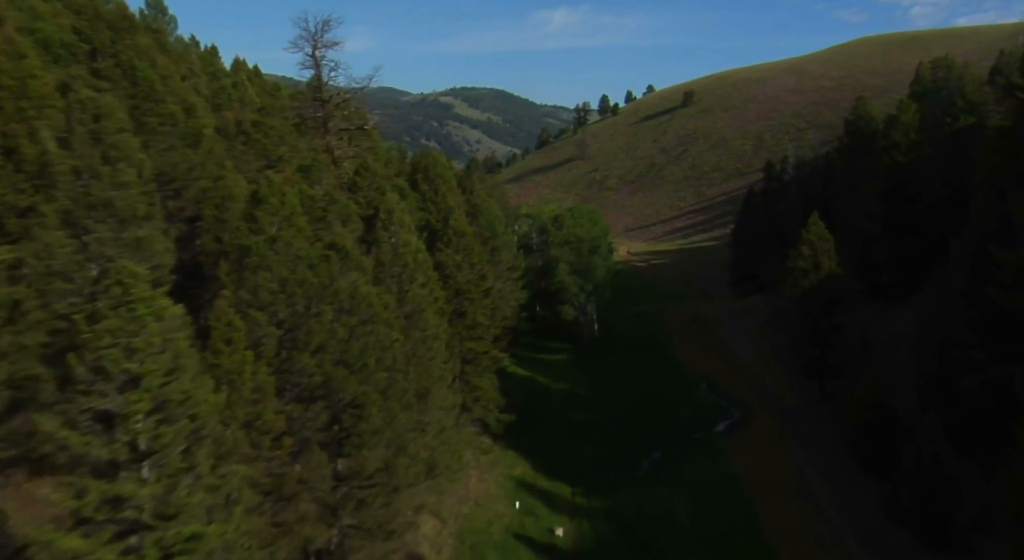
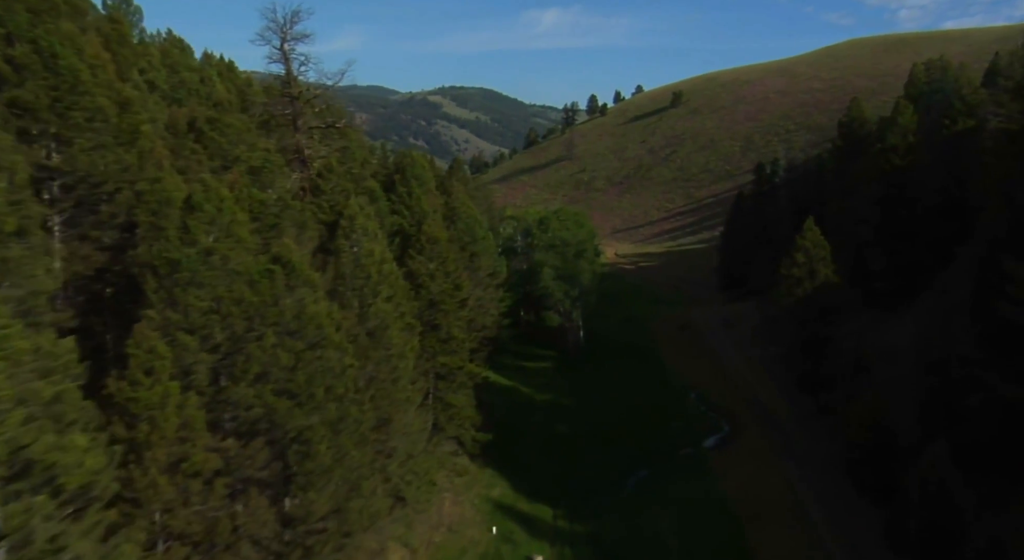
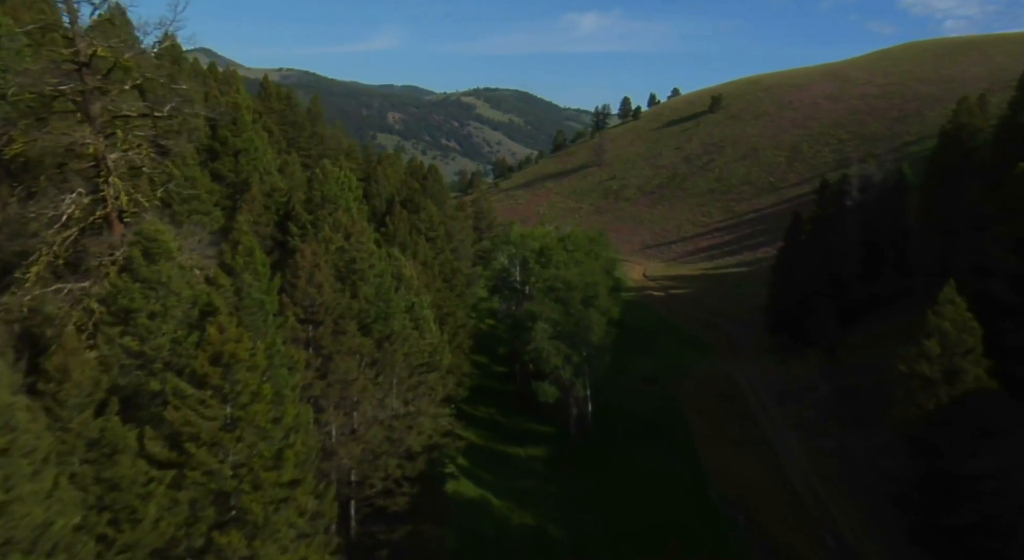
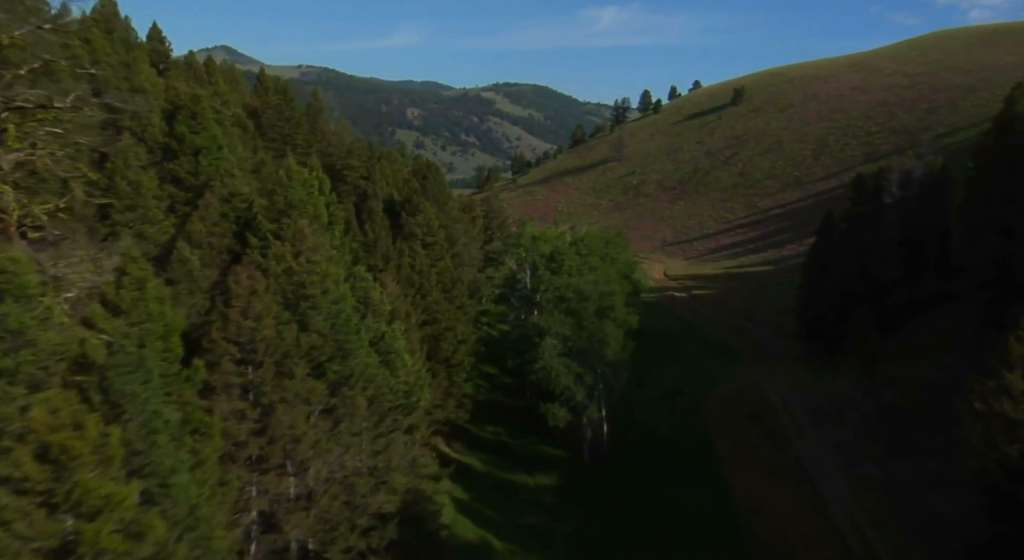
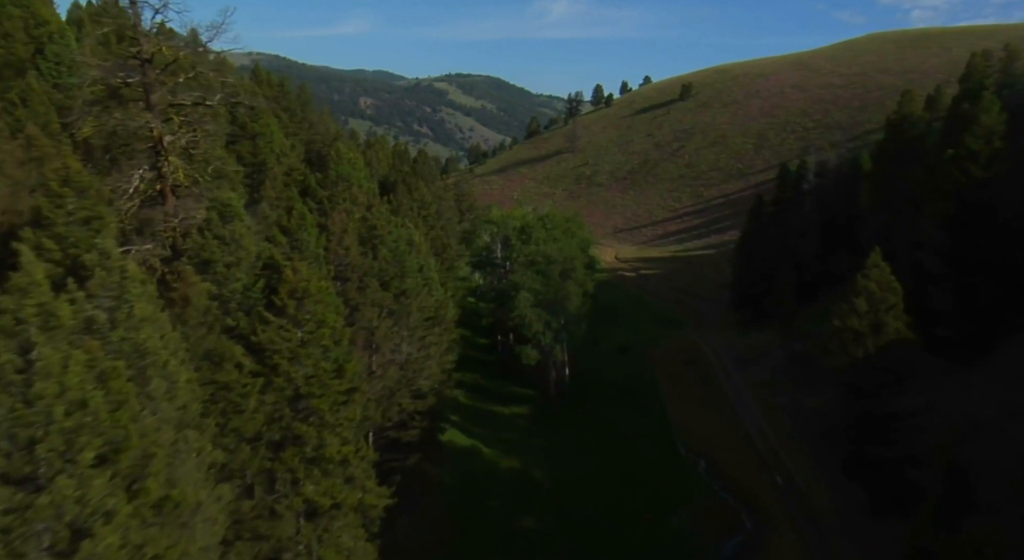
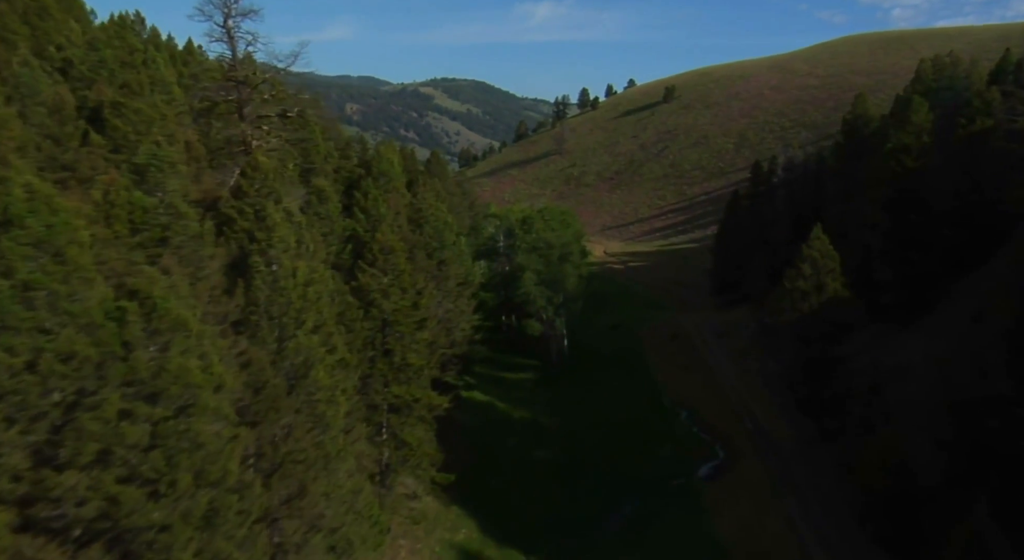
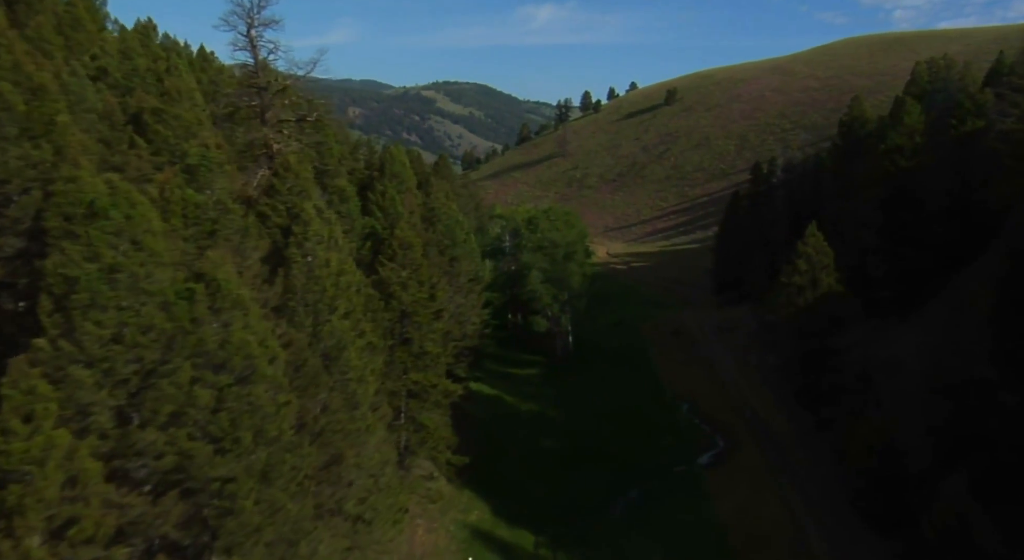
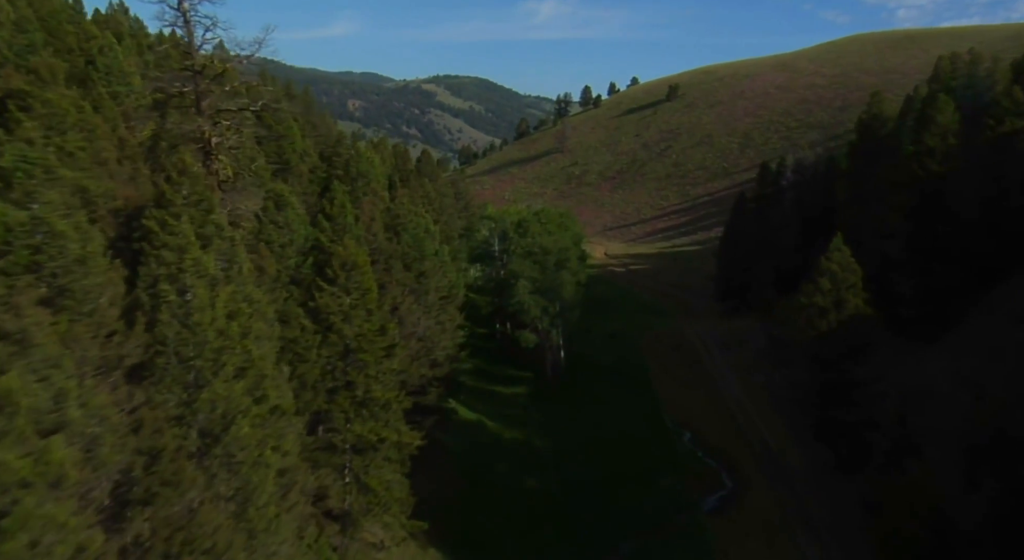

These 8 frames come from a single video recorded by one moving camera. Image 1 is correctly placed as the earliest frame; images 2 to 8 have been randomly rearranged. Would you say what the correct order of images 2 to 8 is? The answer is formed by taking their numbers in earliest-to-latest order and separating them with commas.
2, 7, 6, 8, 5, 3, 4
